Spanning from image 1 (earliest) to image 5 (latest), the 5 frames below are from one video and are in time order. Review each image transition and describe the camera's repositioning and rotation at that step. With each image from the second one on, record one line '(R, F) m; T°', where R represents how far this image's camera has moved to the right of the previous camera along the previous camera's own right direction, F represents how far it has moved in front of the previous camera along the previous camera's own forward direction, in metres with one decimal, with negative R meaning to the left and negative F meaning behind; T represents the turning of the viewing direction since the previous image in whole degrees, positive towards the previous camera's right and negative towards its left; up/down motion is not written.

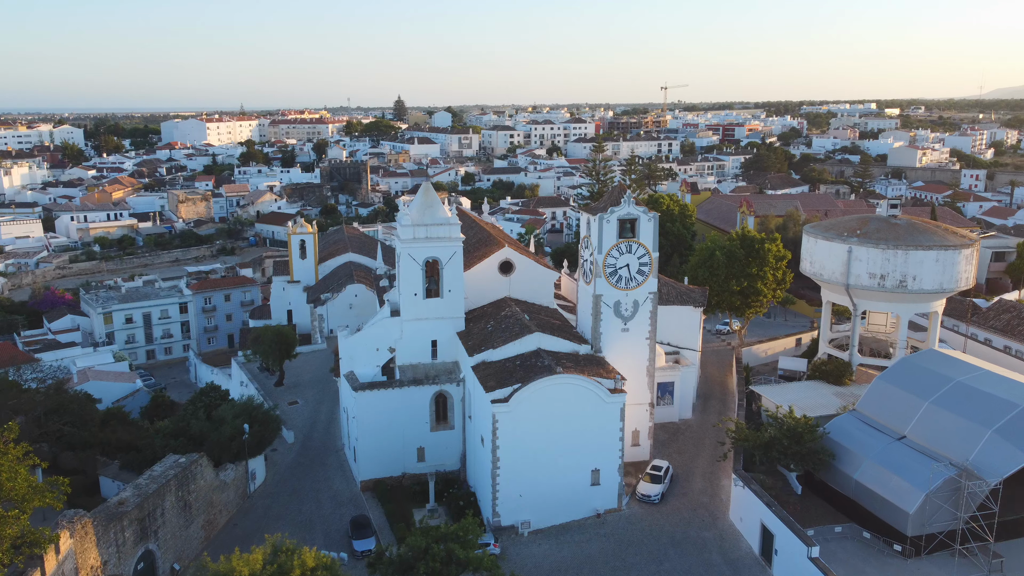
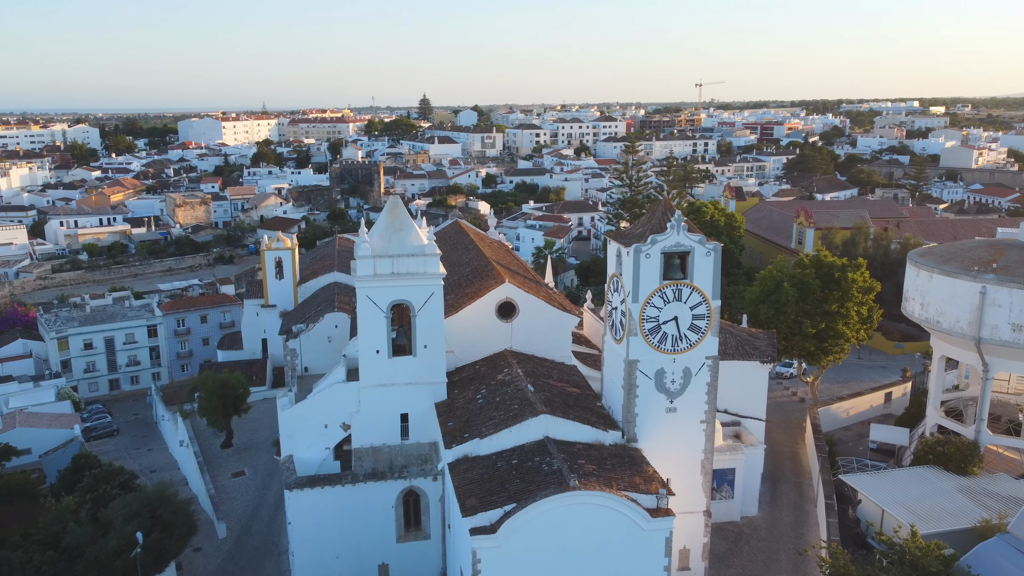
(+0.5, +5.8) m; -2°
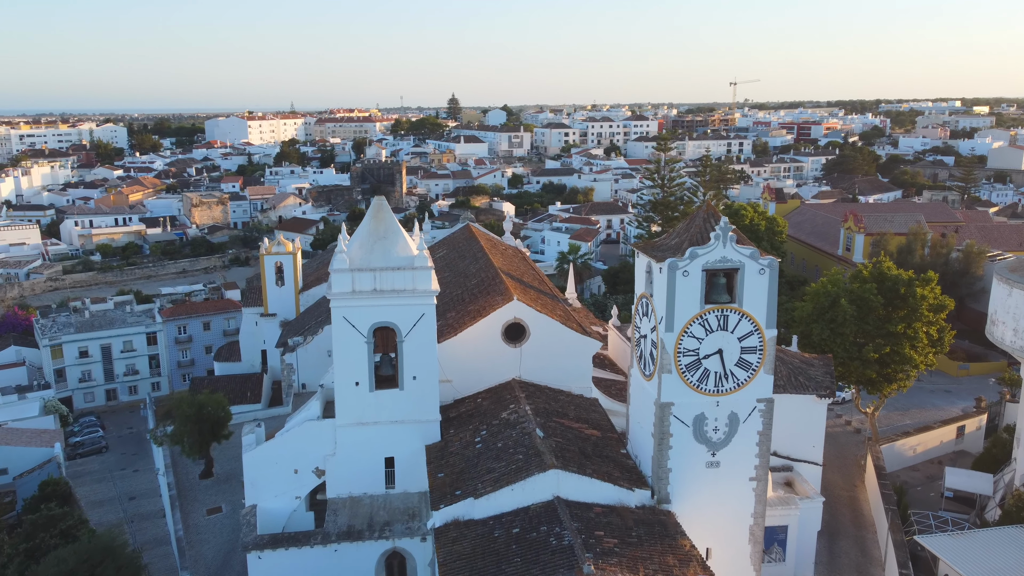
(+0.3, +2.6) m; -2°
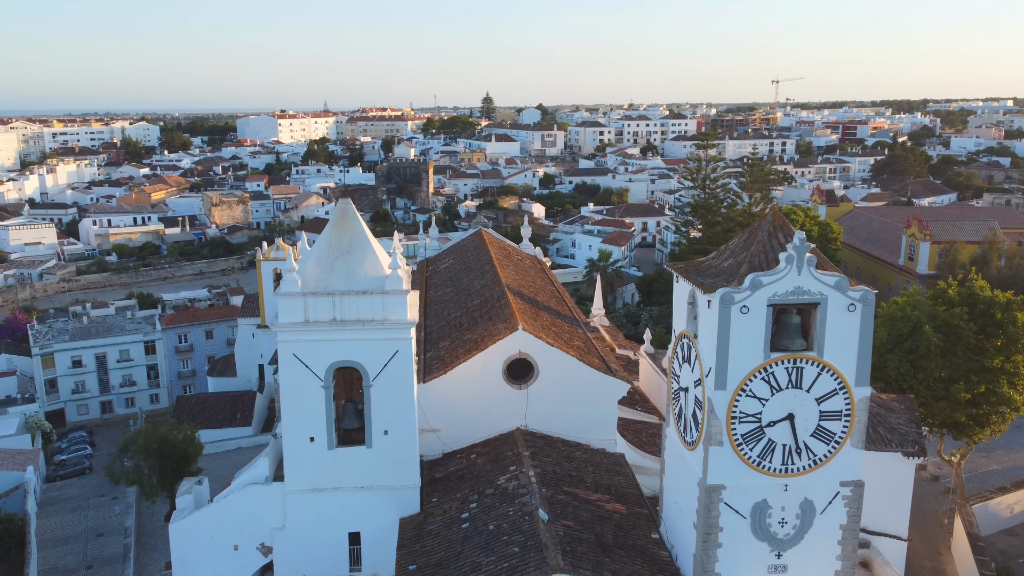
(+0.4, +2.8) m; -3°
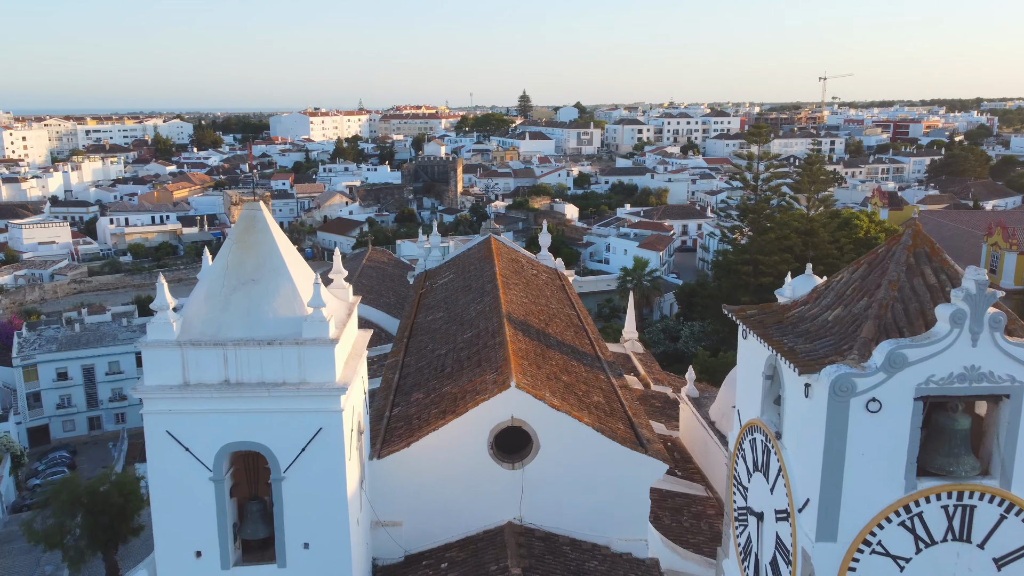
(+0.5, +3.2) m; -3°
